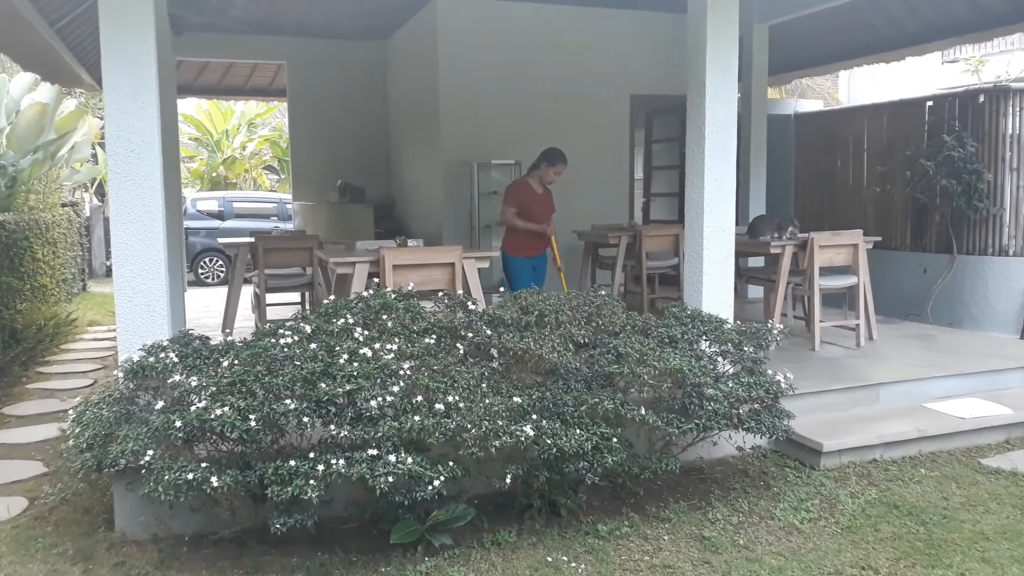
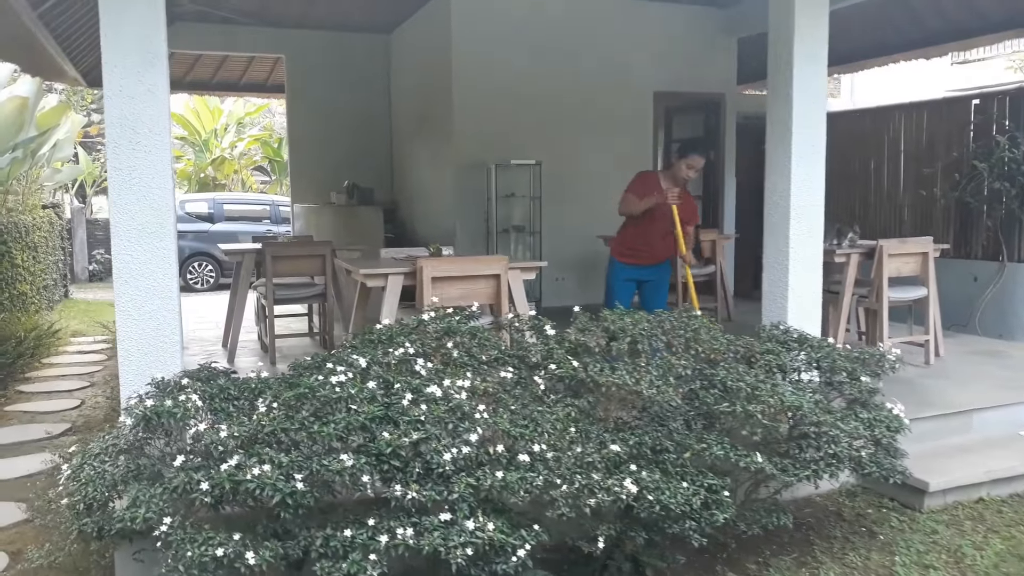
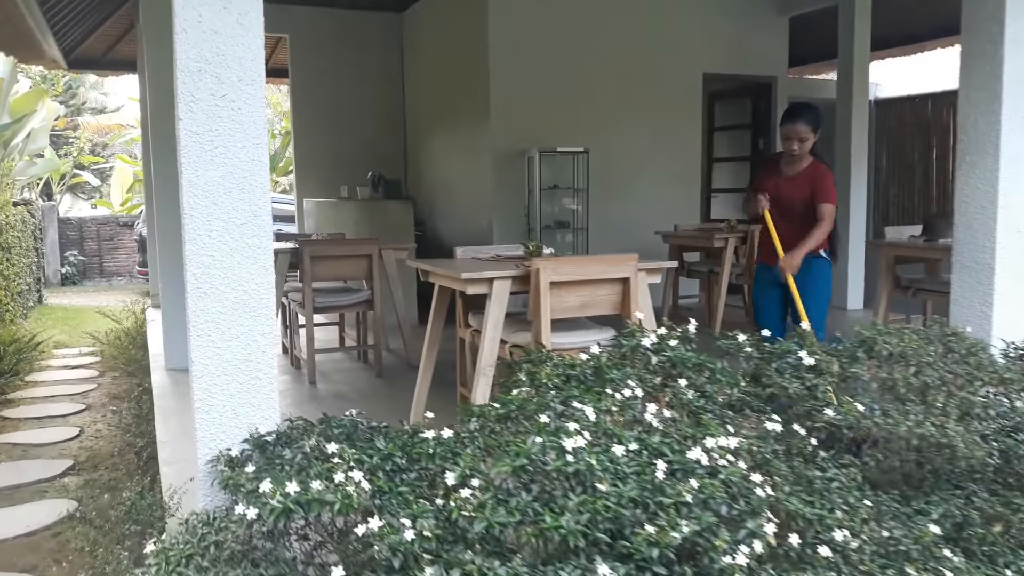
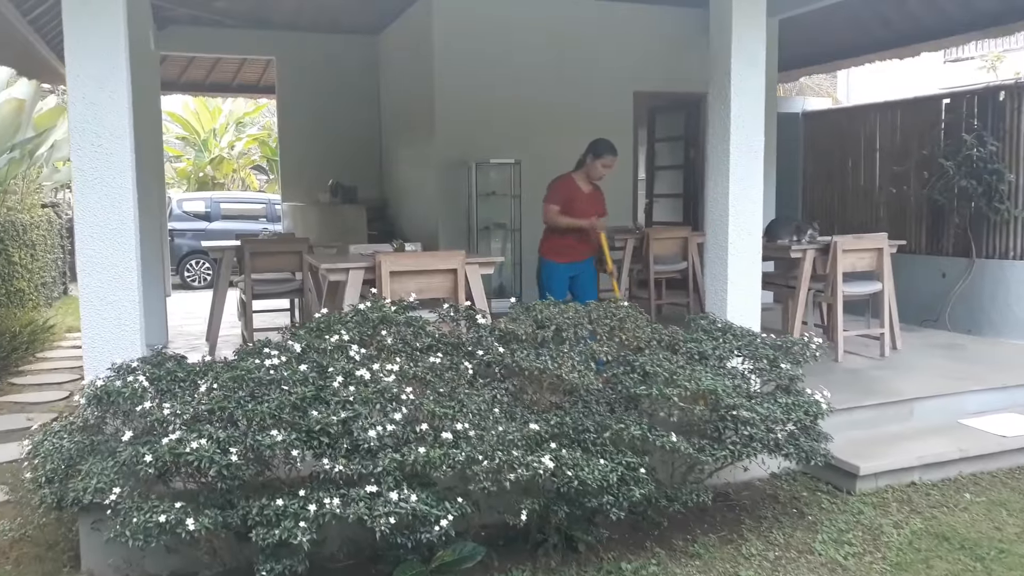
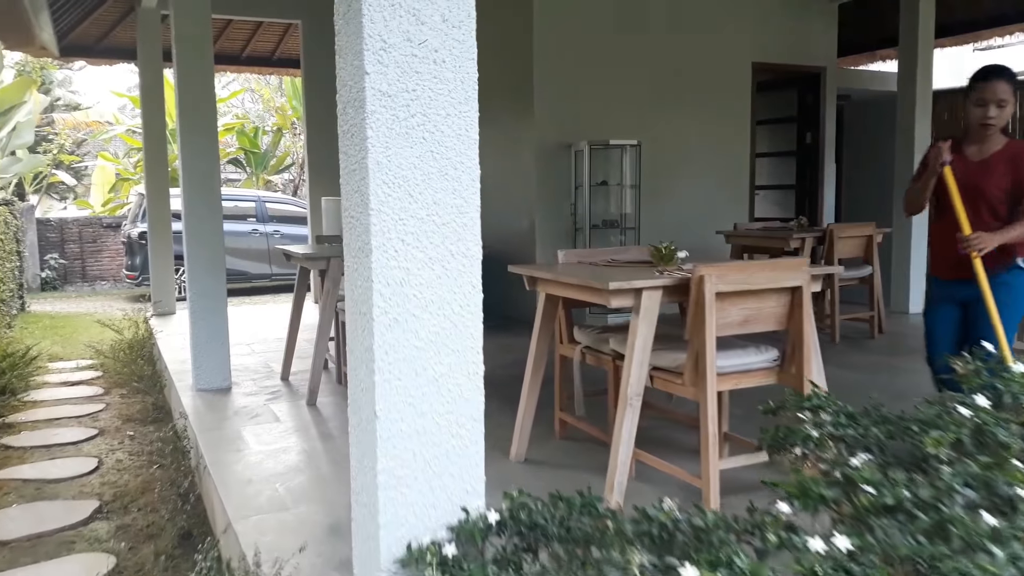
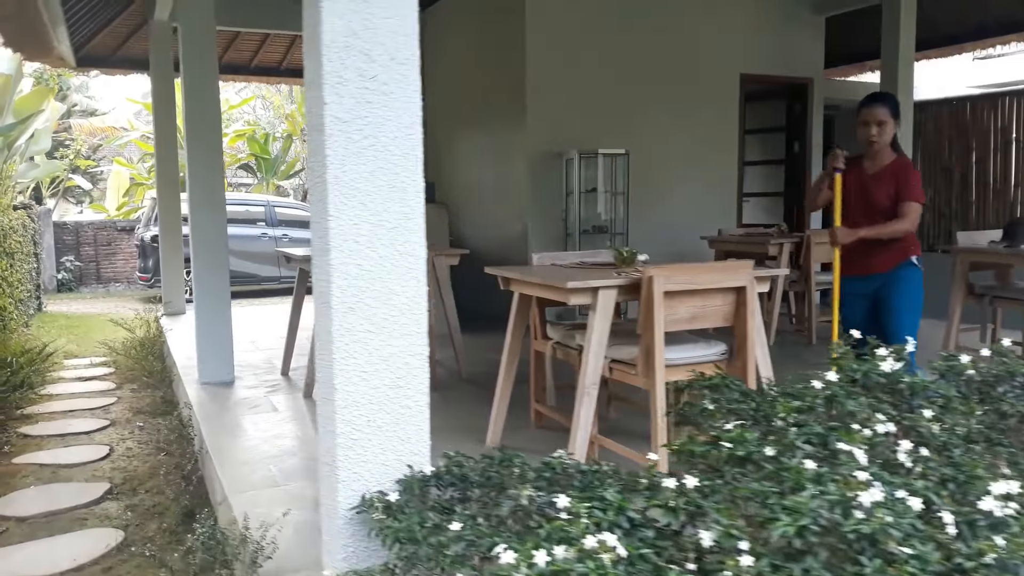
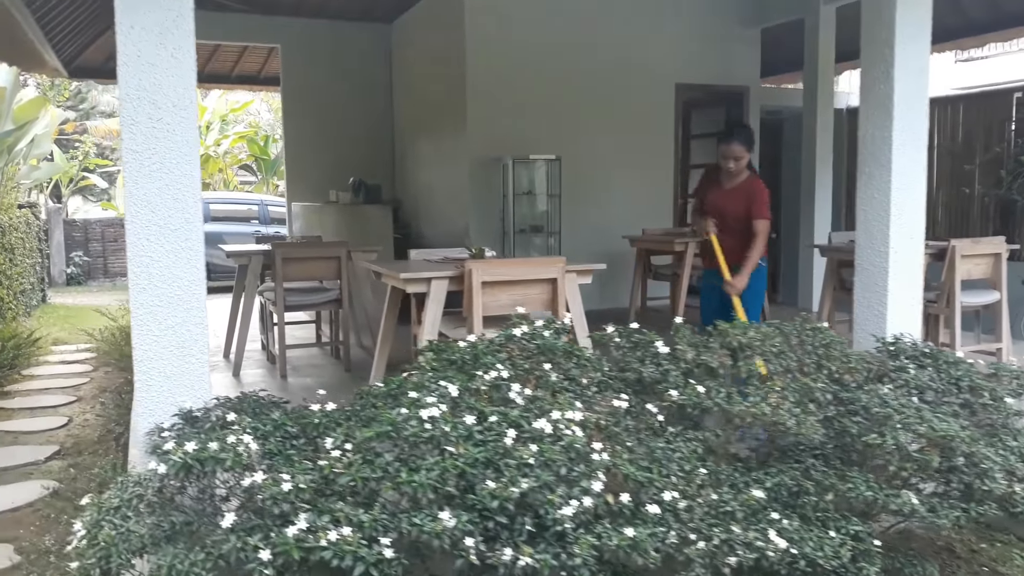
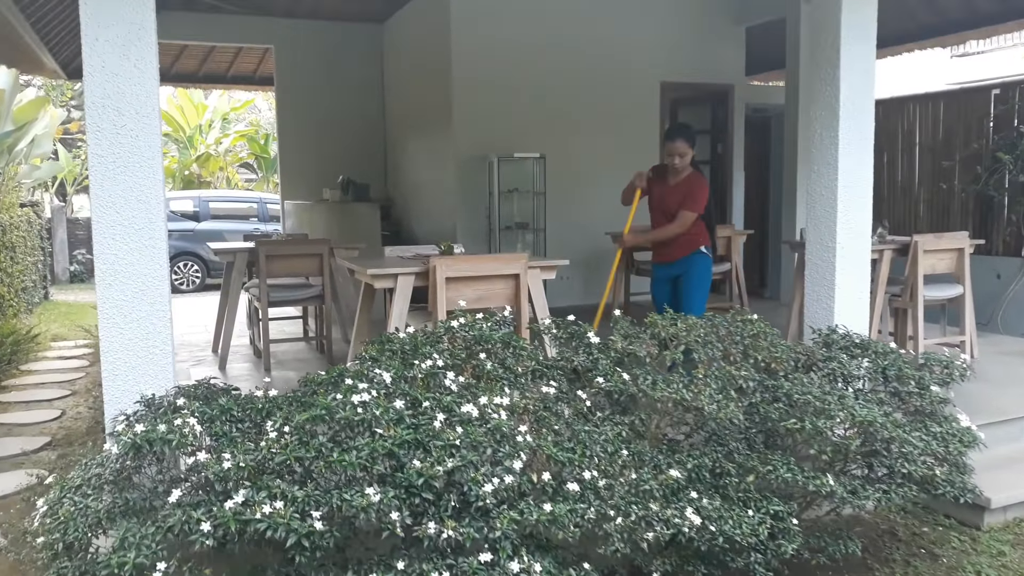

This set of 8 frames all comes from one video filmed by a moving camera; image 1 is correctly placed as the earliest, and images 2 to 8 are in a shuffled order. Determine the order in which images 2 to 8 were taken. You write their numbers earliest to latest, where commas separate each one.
4, 2, 8, 7, 3, 6, 5
